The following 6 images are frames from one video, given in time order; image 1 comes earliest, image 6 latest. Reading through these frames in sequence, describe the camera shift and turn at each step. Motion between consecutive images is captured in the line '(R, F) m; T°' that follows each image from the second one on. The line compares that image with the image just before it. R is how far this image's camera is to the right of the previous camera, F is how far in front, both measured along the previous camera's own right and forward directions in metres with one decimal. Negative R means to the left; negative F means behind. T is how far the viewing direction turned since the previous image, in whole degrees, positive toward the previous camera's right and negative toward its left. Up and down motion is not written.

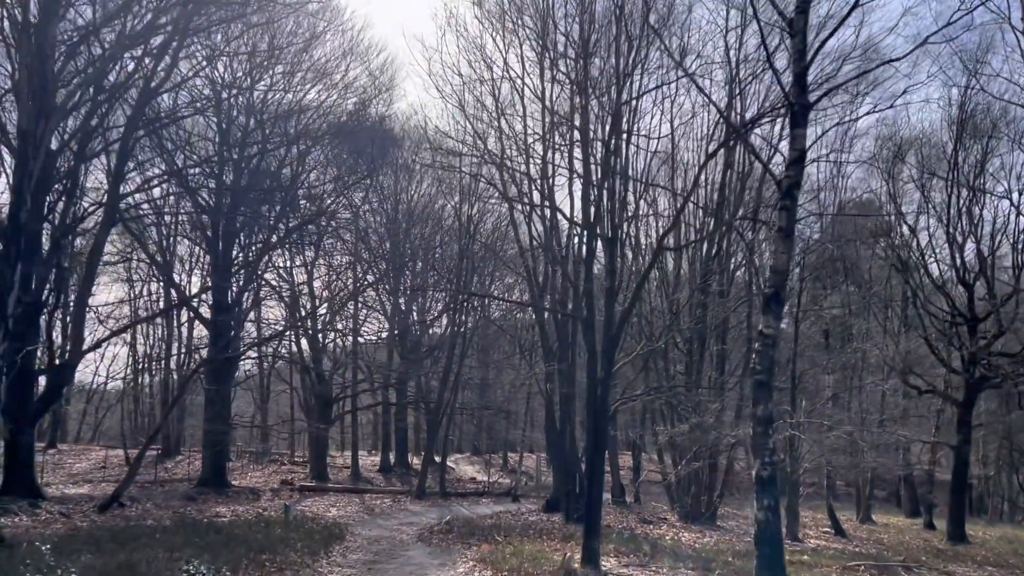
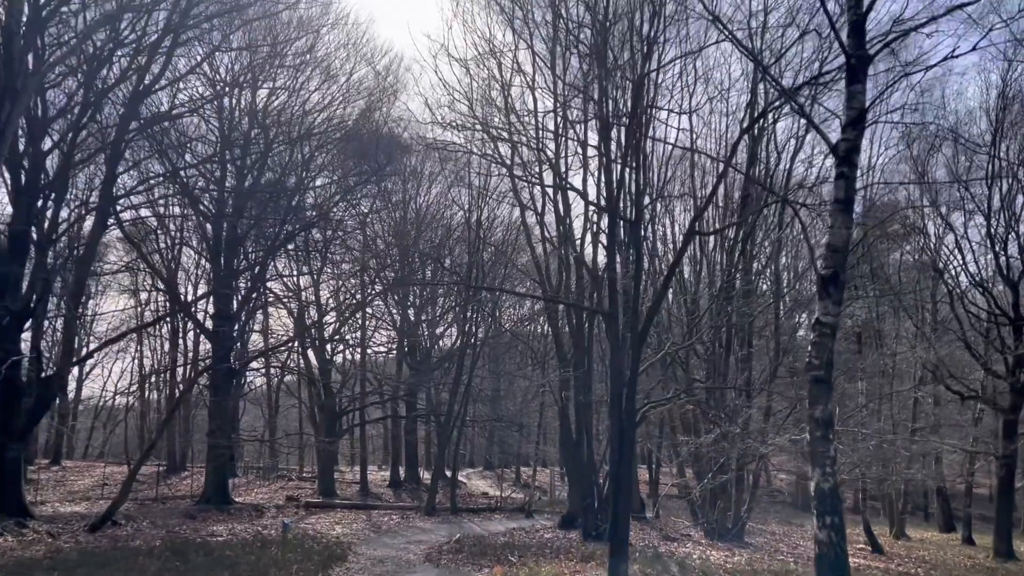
(0.0, +1.0) m; -1°
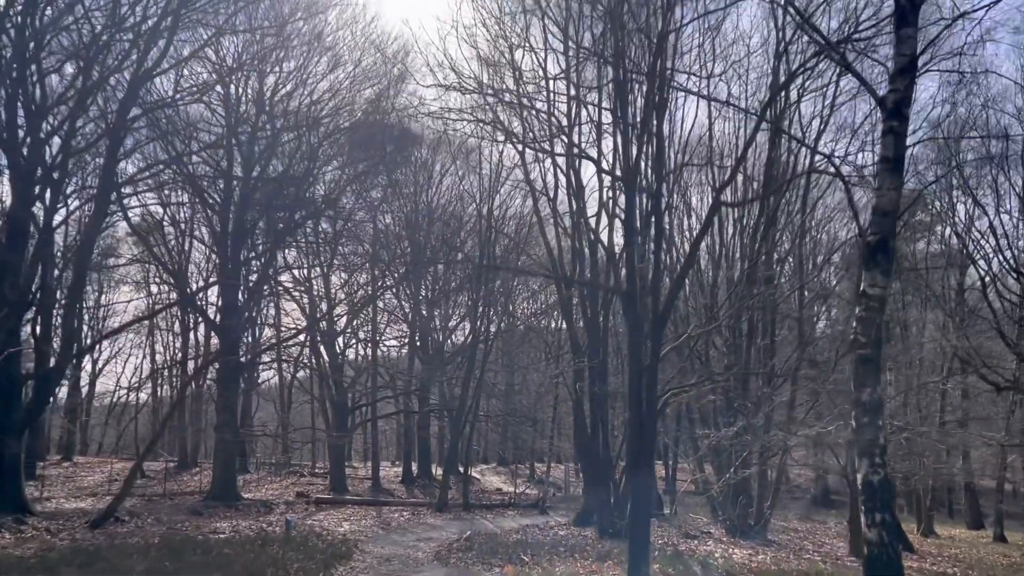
(0.0, +0.6) m; -1°
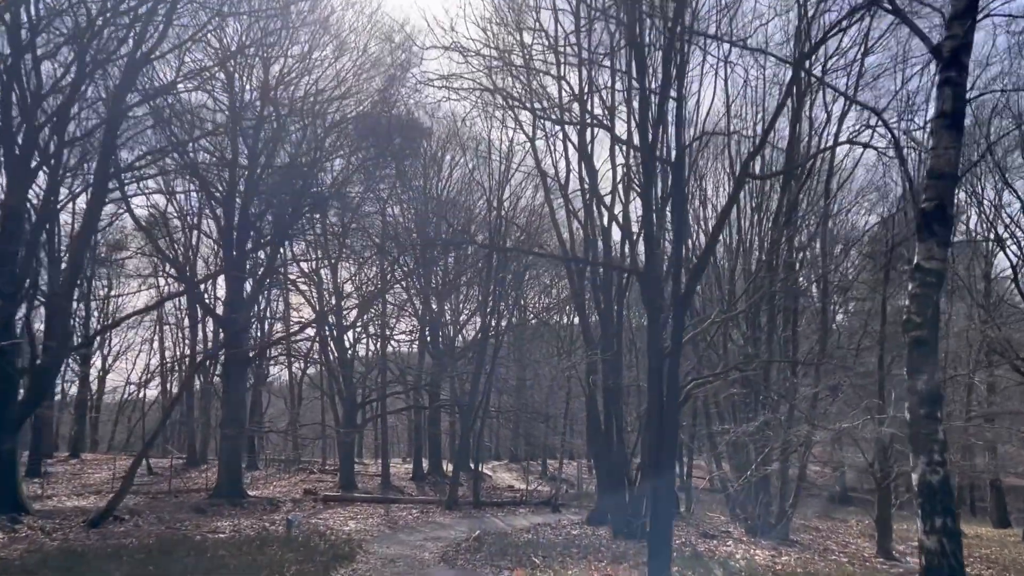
(0.0, +0.6) m; -1°
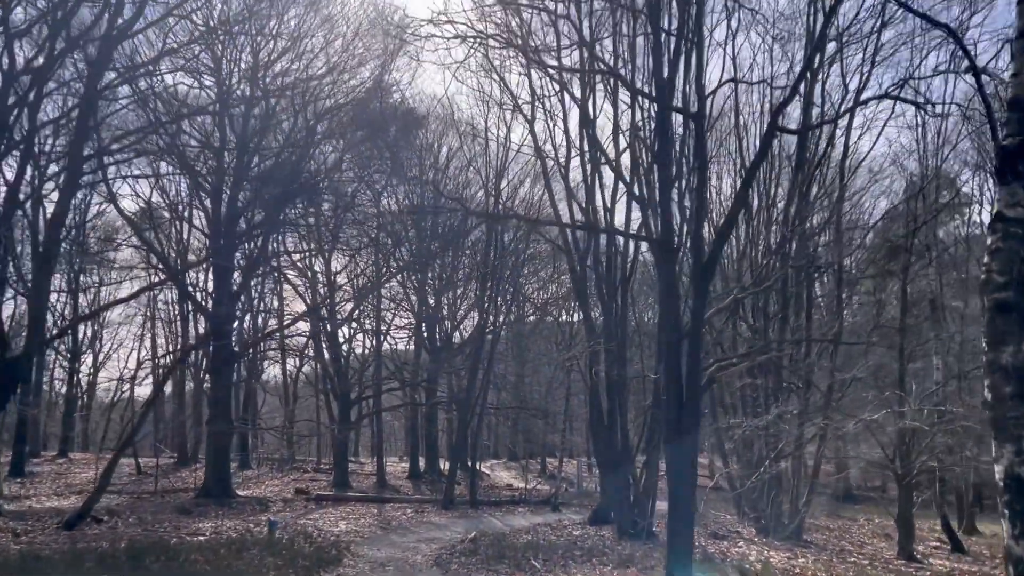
(0.0, +0.9) m; 0°
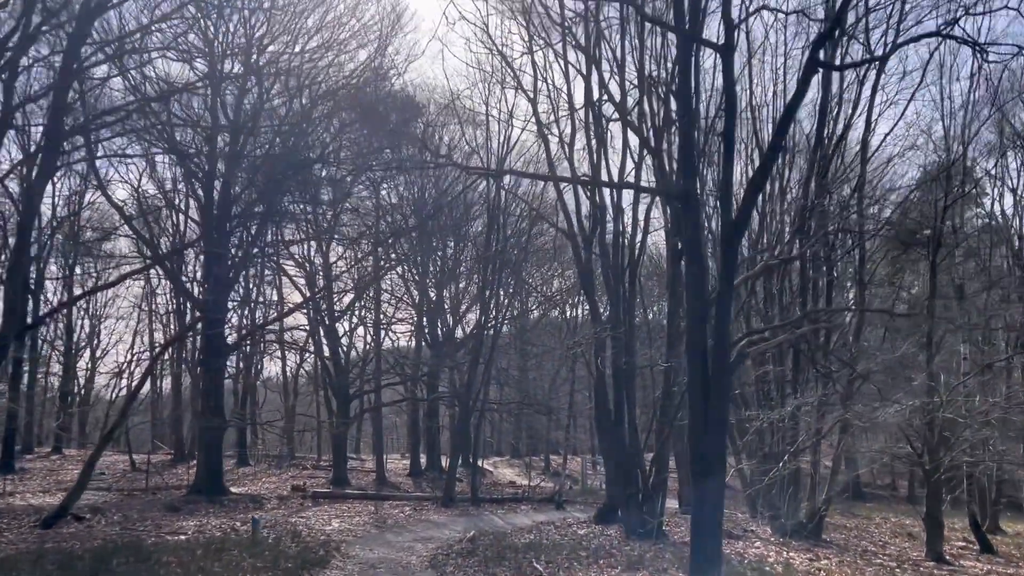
(0.0, +0.9) m; 0°
